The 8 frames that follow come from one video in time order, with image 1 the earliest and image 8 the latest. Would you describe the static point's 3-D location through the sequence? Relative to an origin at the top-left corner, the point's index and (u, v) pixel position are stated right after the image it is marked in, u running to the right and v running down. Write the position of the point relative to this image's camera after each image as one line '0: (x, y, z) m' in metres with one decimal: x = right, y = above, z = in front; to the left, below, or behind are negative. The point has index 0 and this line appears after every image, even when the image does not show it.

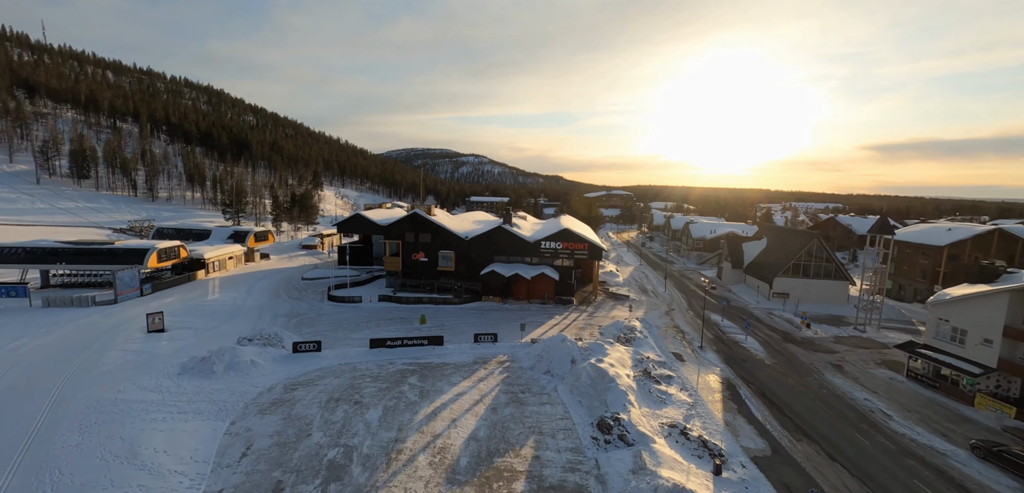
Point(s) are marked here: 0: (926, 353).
0: (+17.0, -4.4, +19.0) m
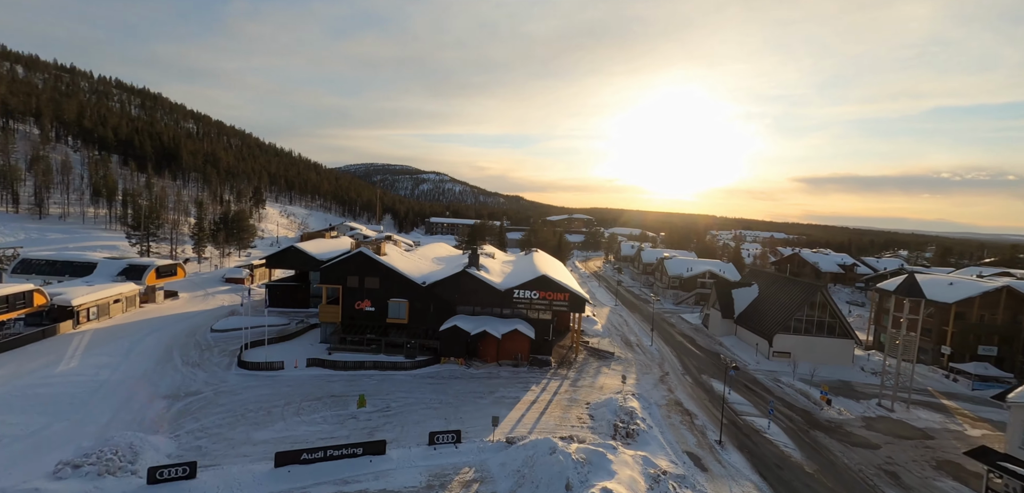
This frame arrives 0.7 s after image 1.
0: (+16.0, -7.1, +14.9) m
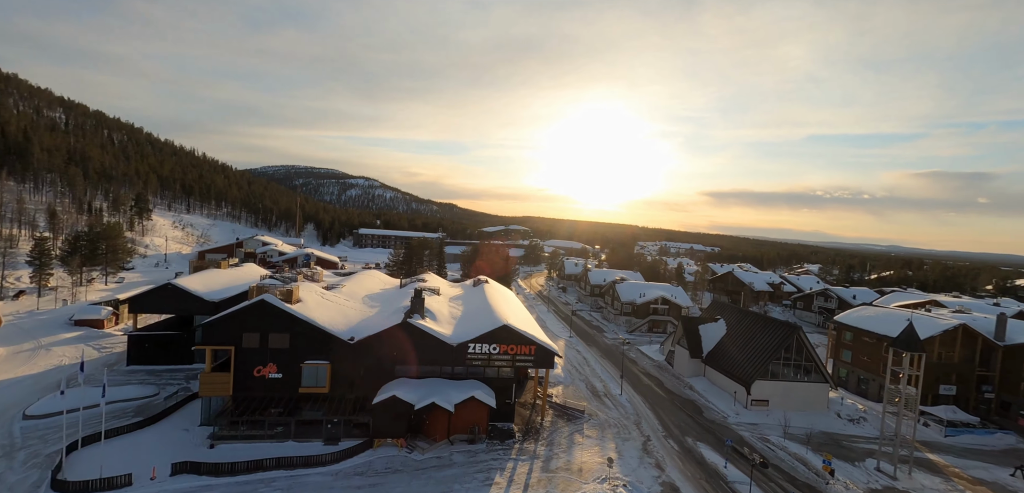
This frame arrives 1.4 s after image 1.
0: (+15.4, -9.1, +12.0) m
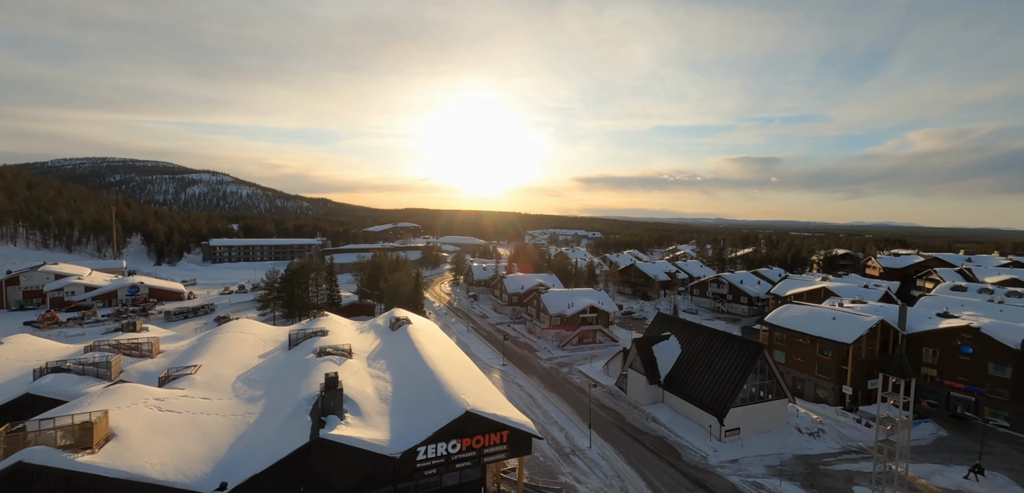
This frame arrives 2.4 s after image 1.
0: (+16.5, -10.0, +10.0) m
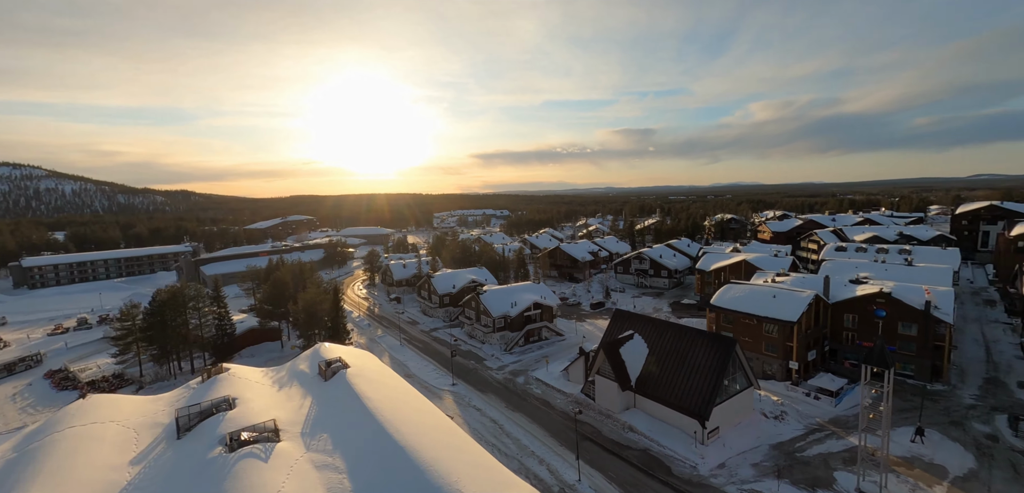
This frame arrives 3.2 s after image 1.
0: (+18.3, -9.9, +10.1) m
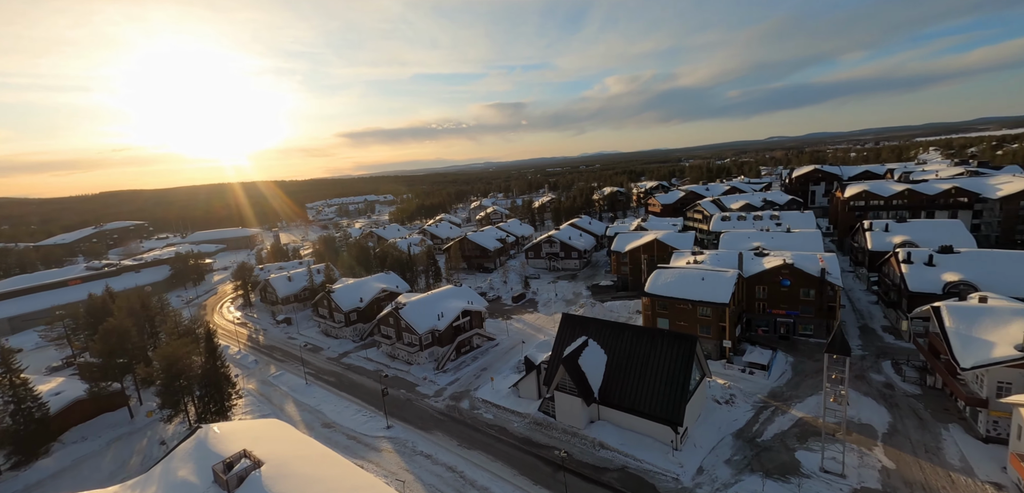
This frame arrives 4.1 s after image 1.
0: (+19.9, -9.4, +11.5) m
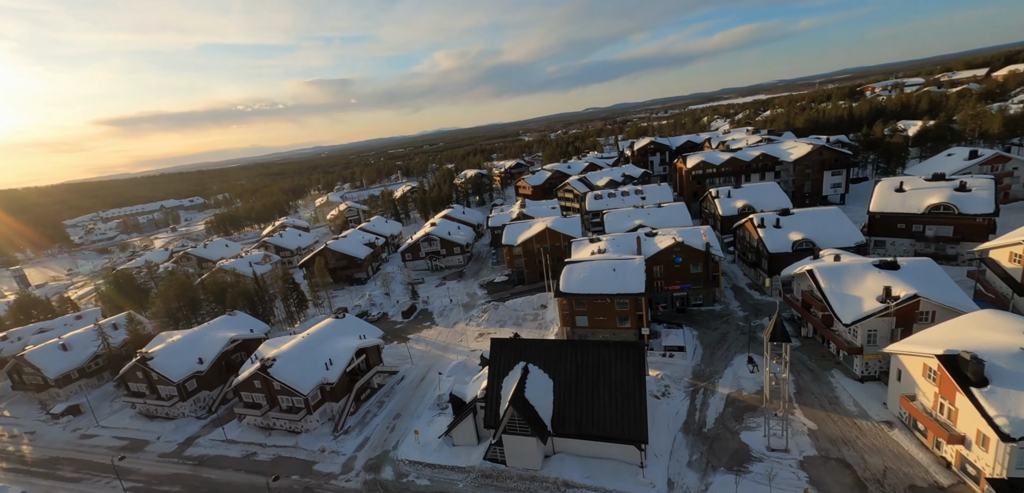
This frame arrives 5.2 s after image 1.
0: (+20.8, -8.3, +14.1) m
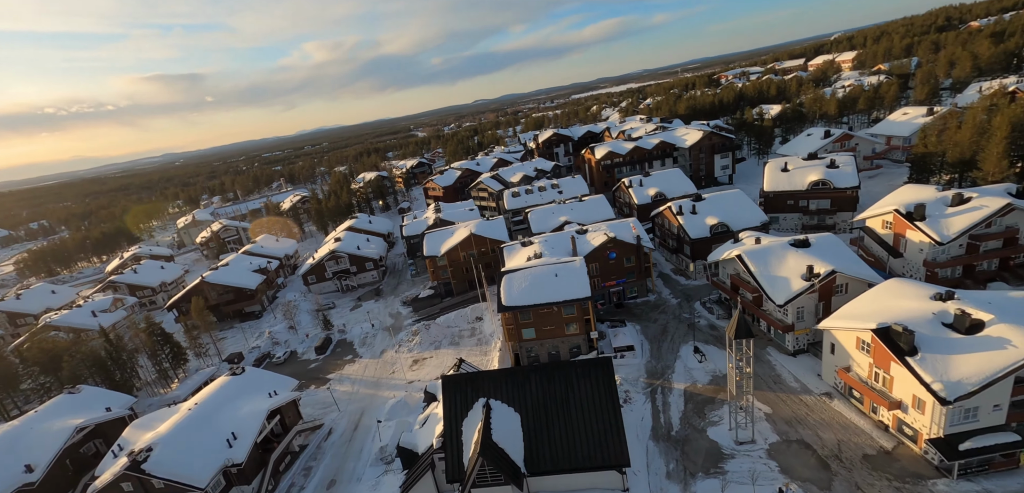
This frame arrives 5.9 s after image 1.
0: (+20.7, -7.0, +15.6) m
